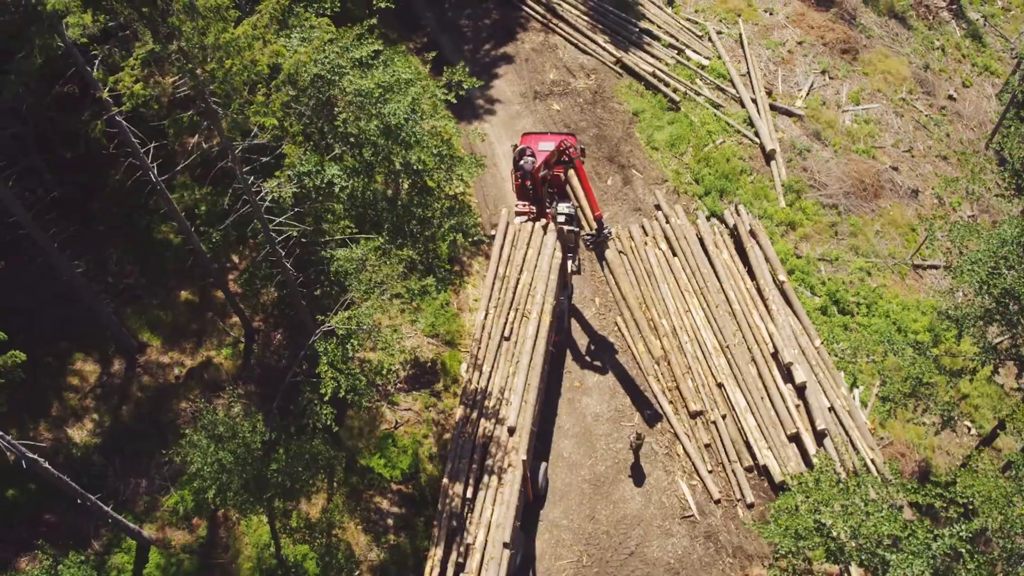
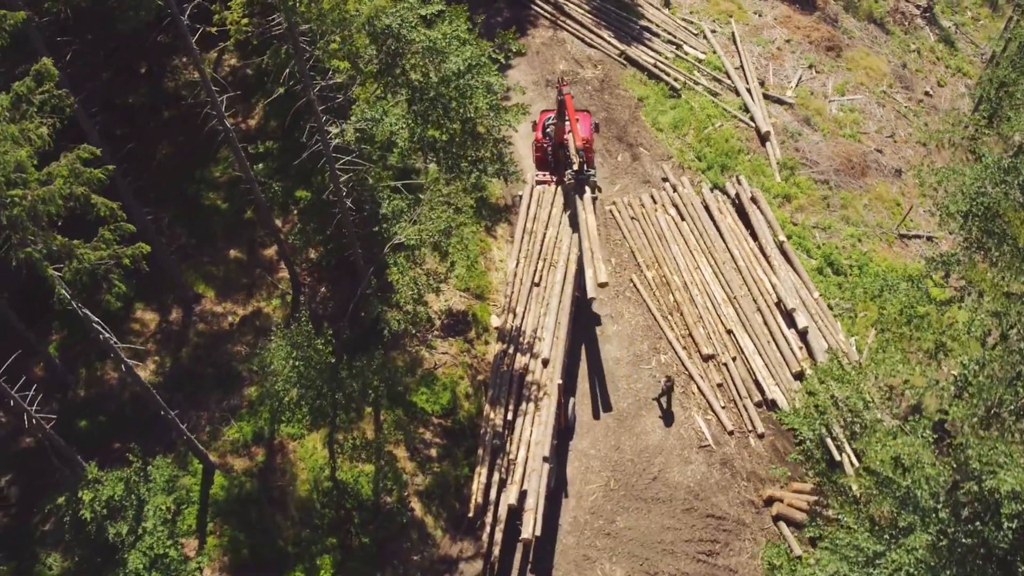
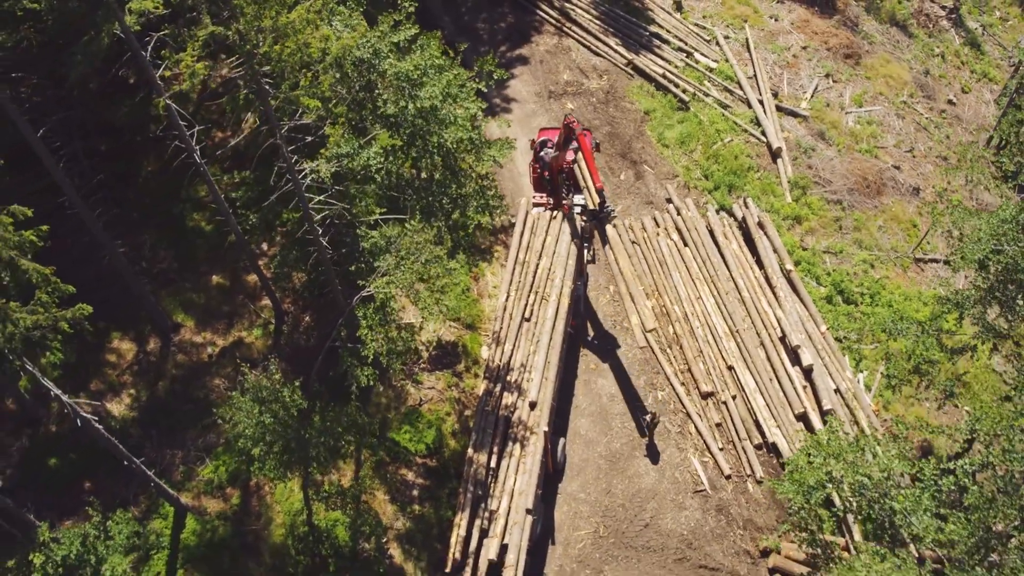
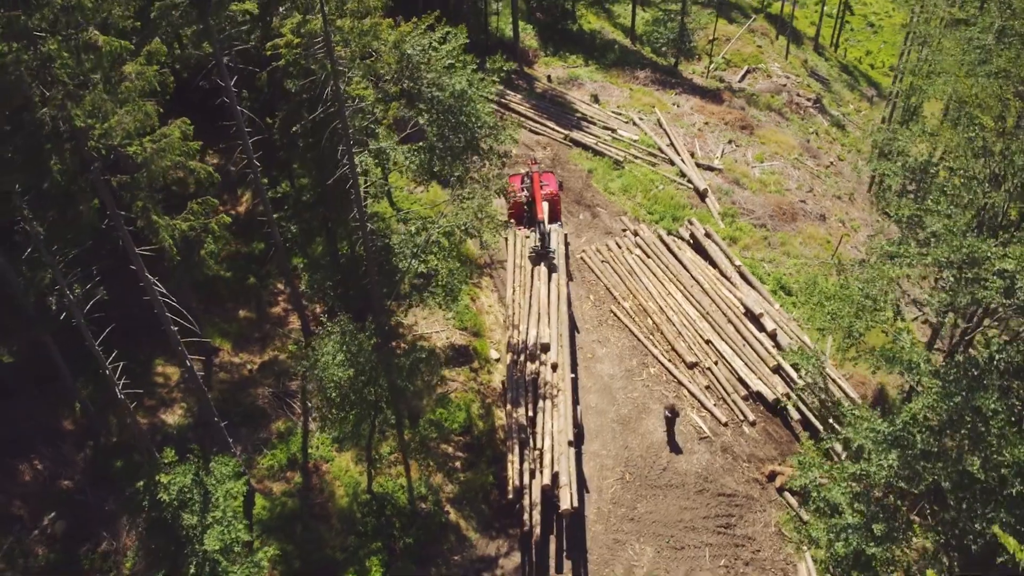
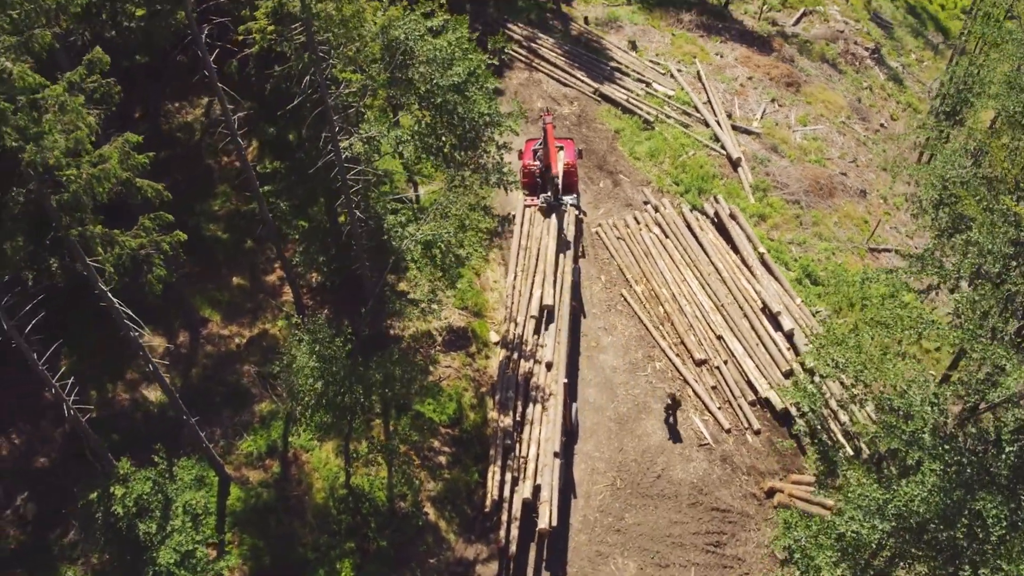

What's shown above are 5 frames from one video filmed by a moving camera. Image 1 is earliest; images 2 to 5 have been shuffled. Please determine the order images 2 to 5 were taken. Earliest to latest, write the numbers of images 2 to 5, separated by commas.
3, 2, 5, 4
